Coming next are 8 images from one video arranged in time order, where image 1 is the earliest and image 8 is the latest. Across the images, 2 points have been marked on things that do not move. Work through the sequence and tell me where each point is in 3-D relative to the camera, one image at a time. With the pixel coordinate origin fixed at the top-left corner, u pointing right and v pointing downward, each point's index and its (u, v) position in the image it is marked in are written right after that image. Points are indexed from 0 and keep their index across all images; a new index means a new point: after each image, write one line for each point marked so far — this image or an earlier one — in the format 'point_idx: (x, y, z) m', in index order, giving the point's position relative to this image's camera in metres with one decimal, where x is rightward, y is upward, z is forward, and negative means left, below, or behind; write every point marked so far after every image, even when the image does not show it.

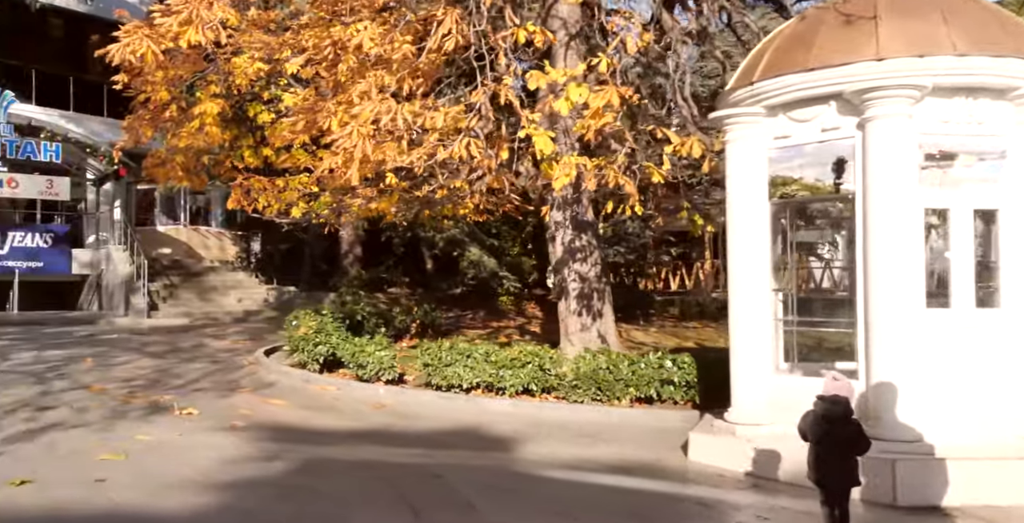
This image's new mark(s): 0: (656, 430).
0: (+1.3, -1.6, +7.1) m
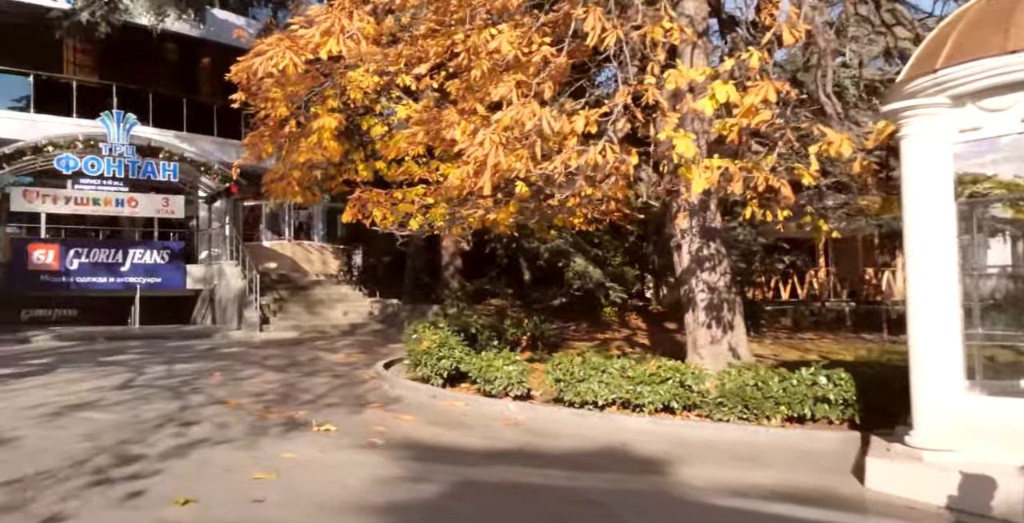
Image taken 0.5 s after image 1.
0: (+2.6, -1.6, +6.6) m
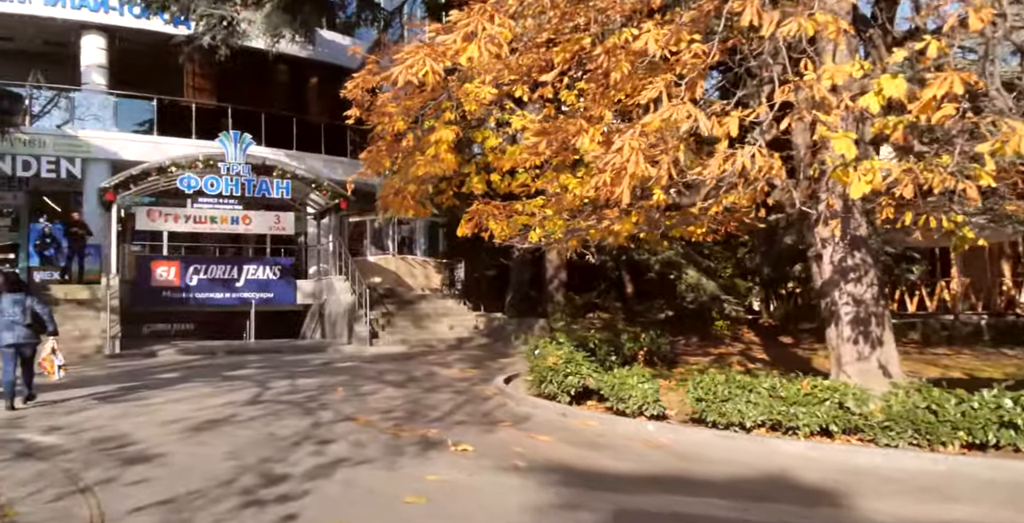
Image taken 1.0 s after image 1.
0: (+3.8, -1.7, +5.9) m
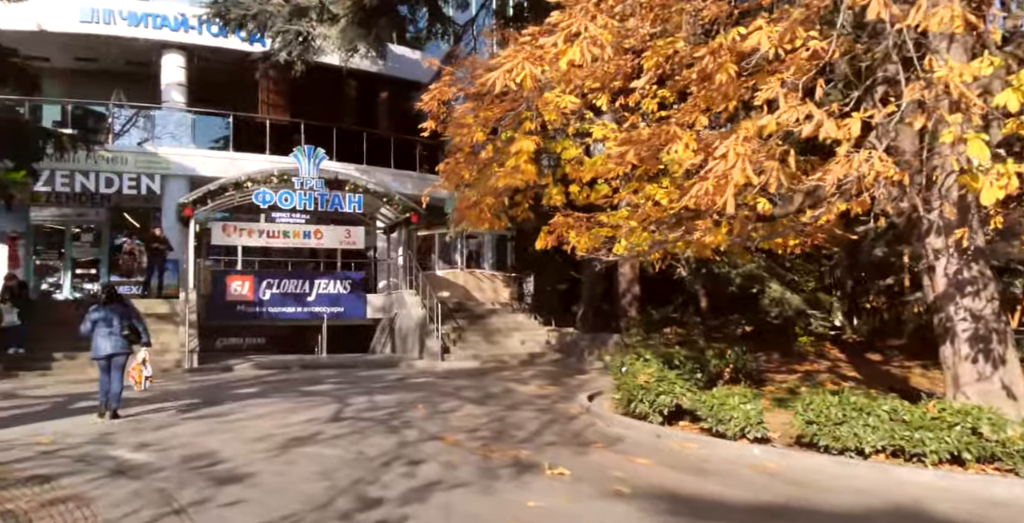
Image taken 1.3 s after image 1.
0: (+4.5, -1.8, +5.2) m
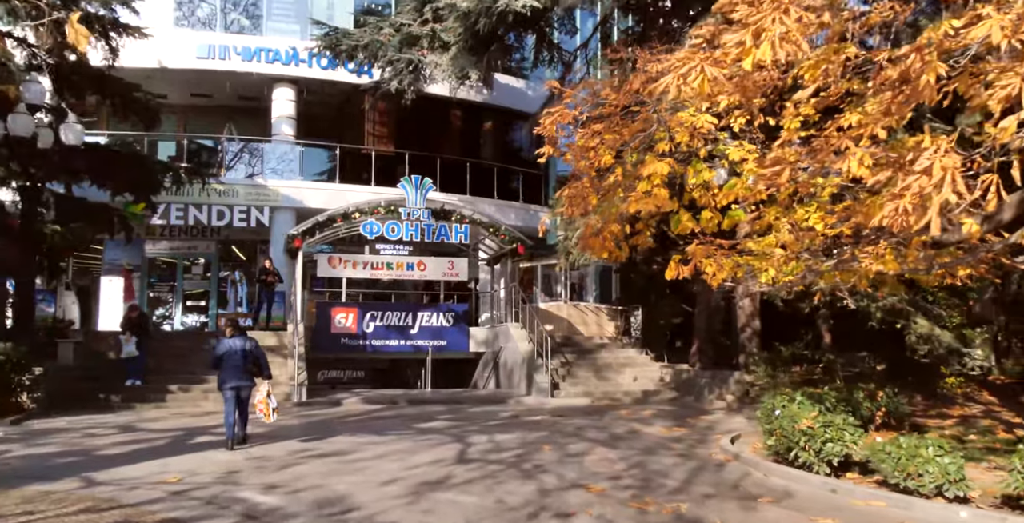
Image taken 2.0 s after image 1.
0: (+5.6, -1.9, +3.9) m
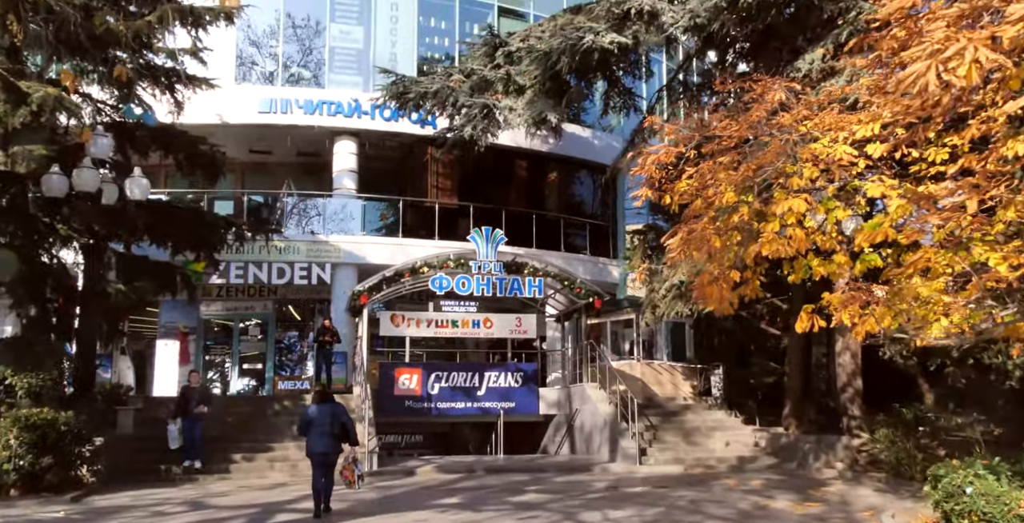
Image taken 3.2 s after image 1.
0: (+6.6, -2.0, +2.5) m
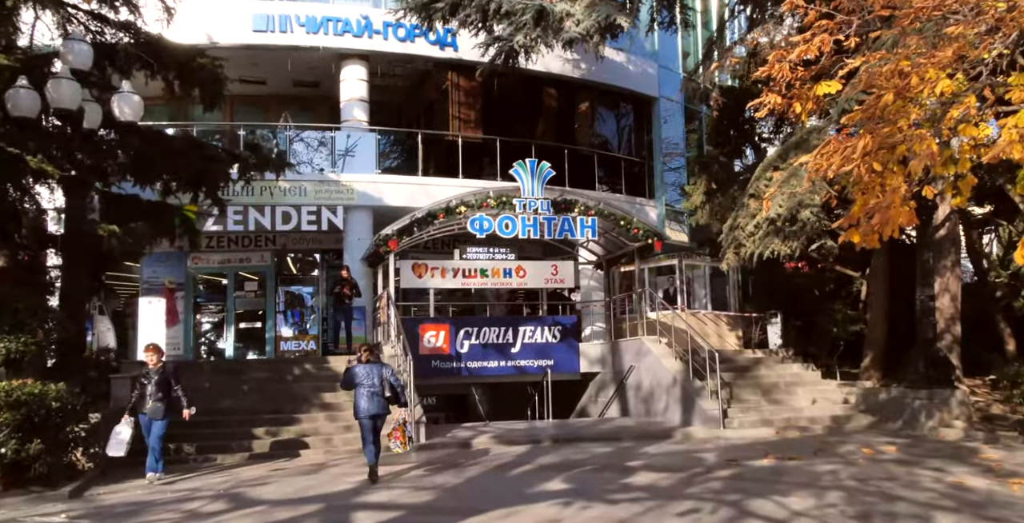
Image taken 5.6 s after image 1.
0: (+8.0, -1.5, +0.8) m
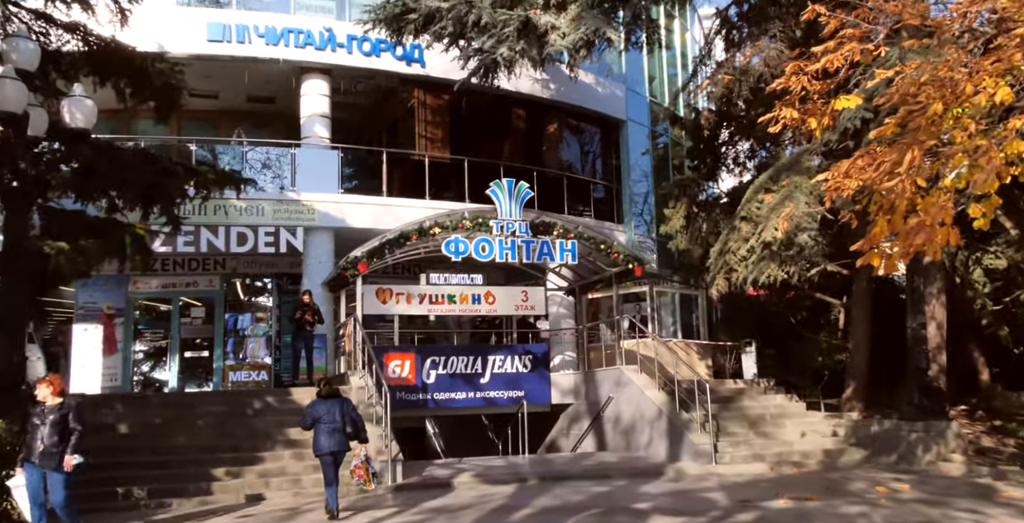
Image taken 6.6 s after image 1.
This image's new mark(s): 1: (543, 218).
0: (+8.7, -1.5, +0.7) m
1: (+0.5, +0.7, +13.2) m
